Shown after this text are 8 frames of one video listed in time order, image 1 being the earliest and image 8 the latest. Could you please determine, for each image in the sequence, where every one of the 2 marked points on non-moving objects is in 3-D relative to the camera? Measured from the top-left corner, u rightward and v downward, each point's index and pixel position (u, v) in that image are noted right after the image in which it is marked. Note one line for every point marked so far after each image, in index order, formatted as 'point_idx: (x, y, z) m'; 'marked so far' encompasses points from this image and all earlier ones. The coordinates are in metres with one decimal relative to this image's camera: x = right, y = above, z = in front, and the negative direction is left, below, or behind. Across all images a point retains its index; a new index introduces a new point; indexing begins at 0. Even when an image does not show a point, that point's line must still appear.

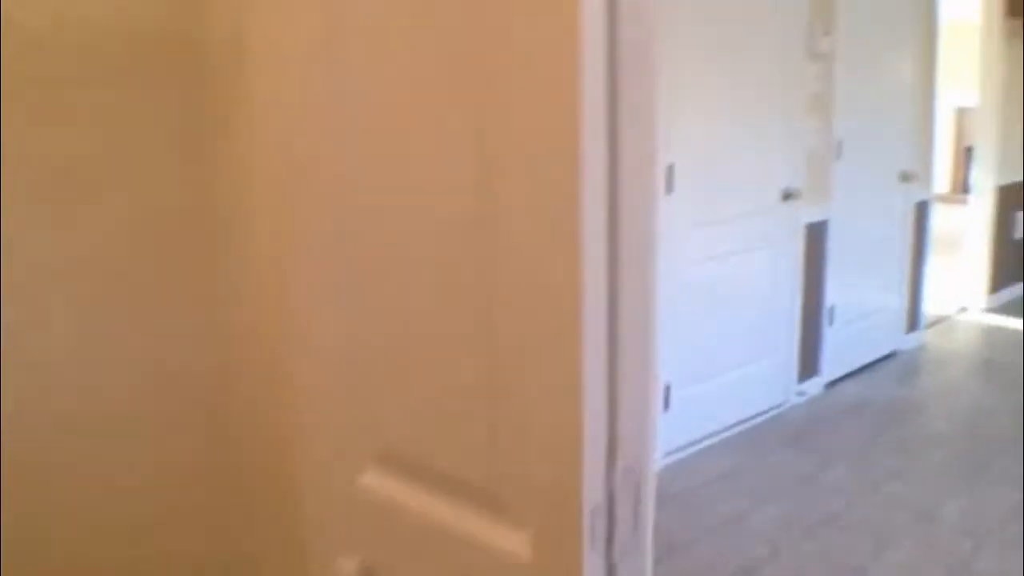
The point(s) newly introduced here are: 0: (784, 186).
0: (+0.8, +0.3, +3.8) m
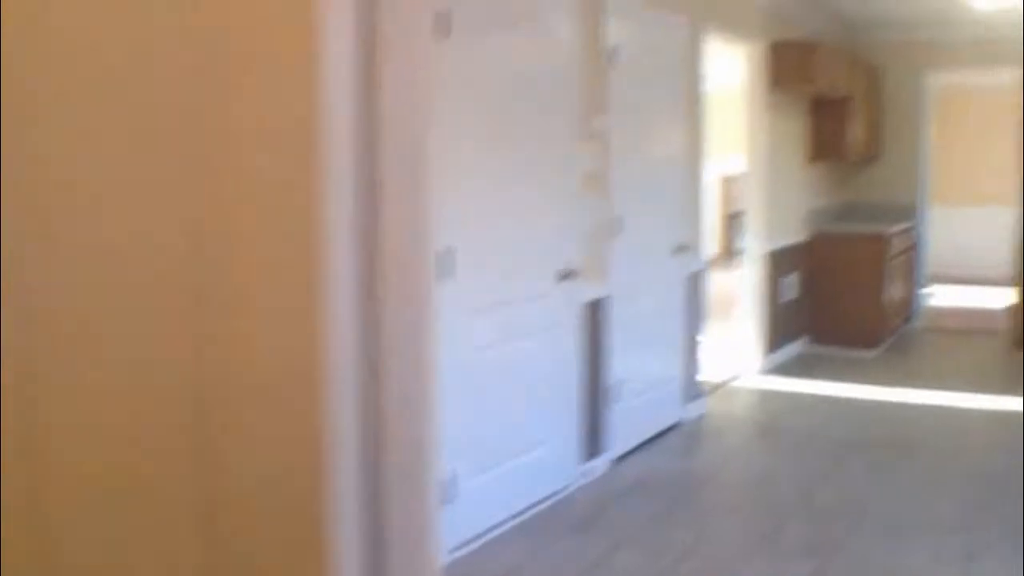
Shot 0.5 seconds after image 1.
0: (+0.1, +0.1, +3.8) m
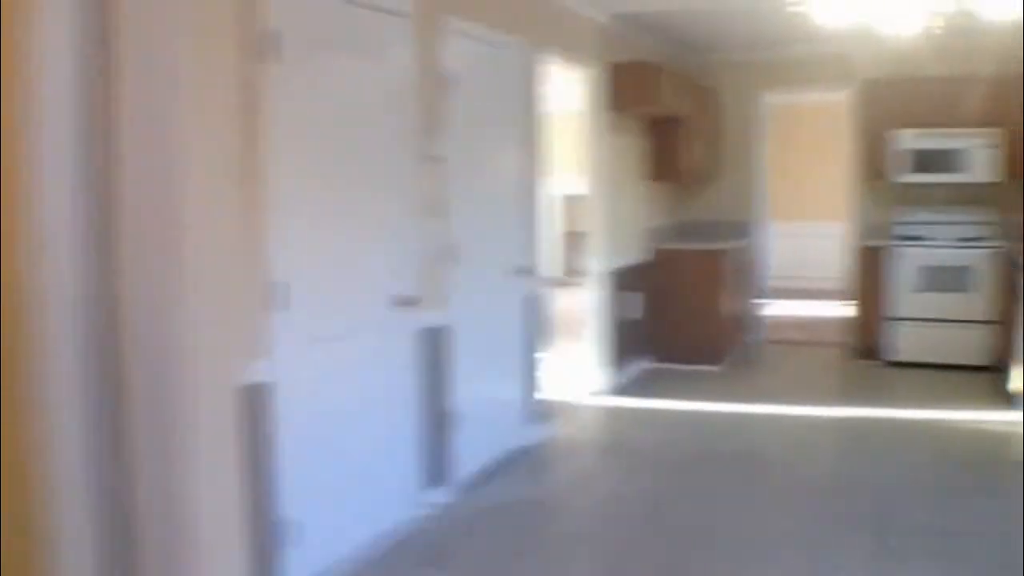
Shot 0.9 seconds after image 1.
0: (-0.3, 0.0, +3.7) m
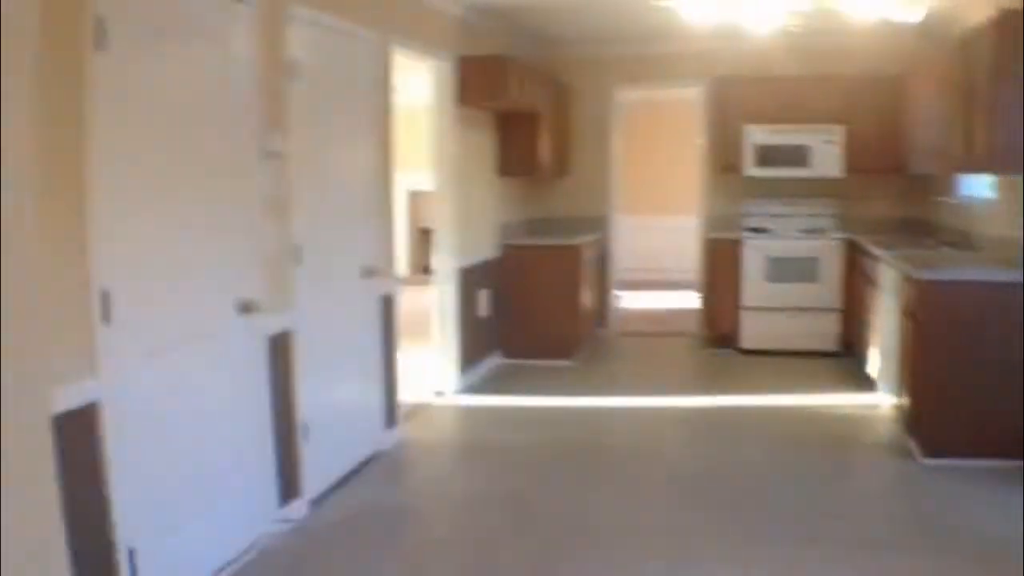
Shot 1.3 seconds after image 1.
0: (-0.7, 0.0, +3.6) m
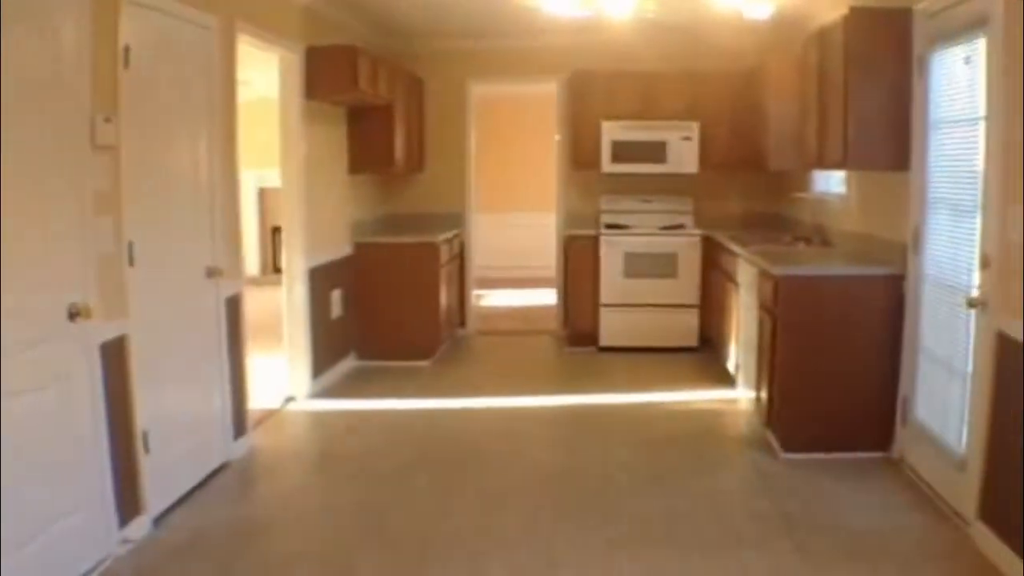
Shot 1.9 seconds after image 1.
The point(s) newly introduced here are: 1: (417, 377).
0: (-1.1, 0.0, +3.3) m
1: (-0.5, -0.4, +6.4) m
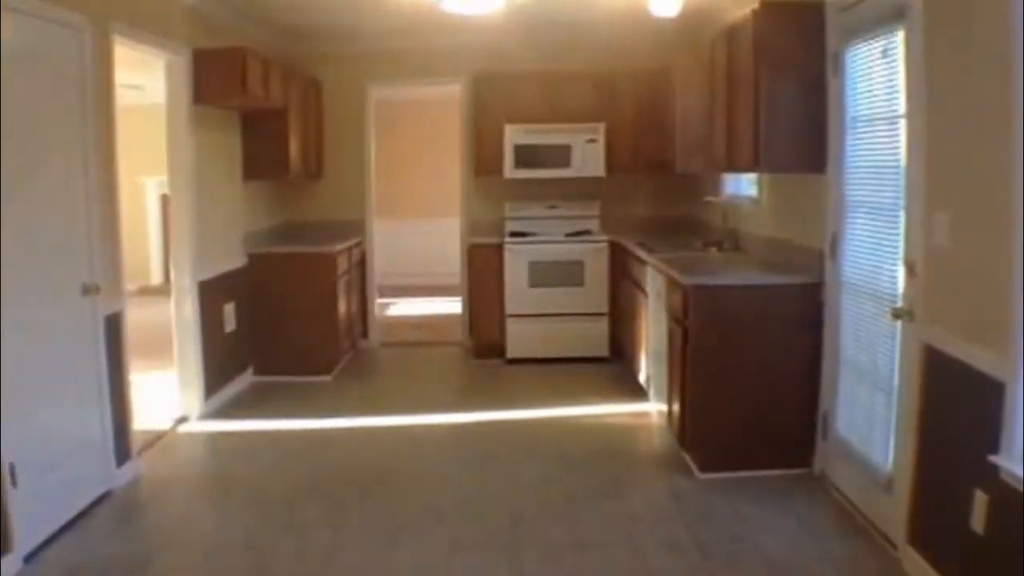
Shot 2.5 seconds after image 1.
0: (-1.4, -0.1, +3.0) m
1: (-0.9, -0.5, +6.0) m
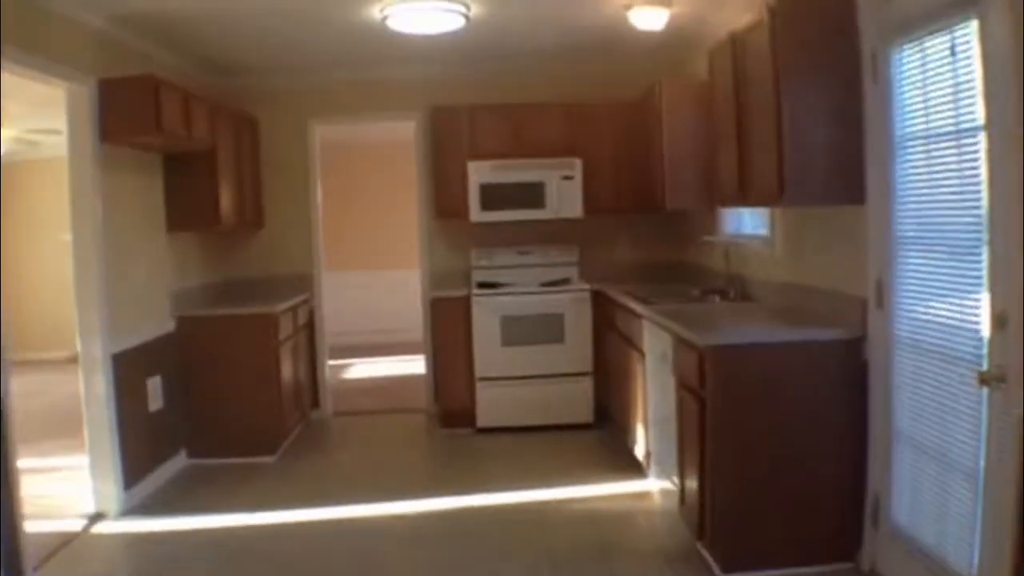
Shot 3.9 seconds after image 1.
0: (-1.4, -0.3, +2.1) m
1: (-1.0, -0.8, +5.2) m
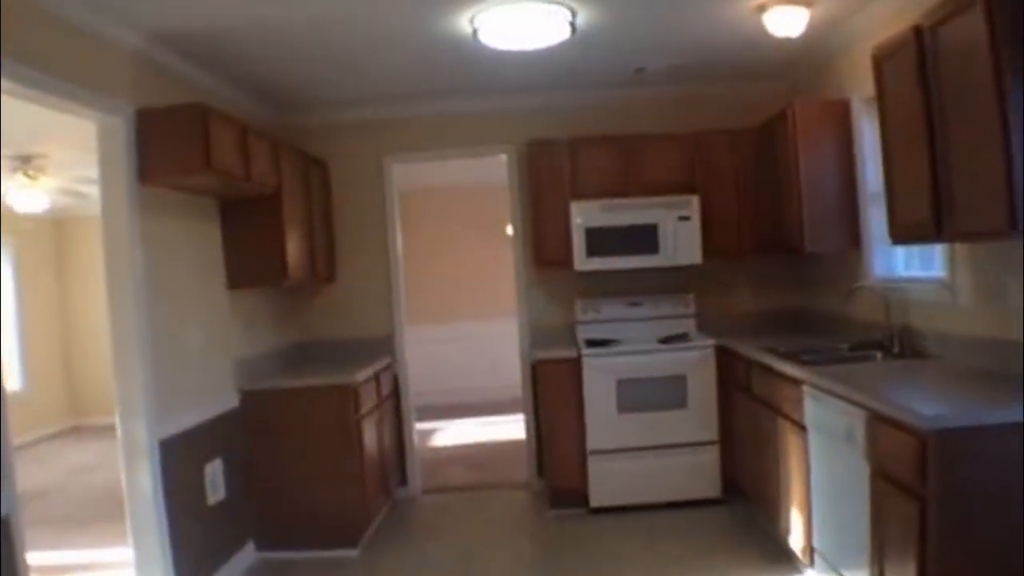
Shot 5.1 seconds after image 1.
0: (-1.2, -0.4, +1.4) m
1: (-0.6, -1.0, +4.4) m
